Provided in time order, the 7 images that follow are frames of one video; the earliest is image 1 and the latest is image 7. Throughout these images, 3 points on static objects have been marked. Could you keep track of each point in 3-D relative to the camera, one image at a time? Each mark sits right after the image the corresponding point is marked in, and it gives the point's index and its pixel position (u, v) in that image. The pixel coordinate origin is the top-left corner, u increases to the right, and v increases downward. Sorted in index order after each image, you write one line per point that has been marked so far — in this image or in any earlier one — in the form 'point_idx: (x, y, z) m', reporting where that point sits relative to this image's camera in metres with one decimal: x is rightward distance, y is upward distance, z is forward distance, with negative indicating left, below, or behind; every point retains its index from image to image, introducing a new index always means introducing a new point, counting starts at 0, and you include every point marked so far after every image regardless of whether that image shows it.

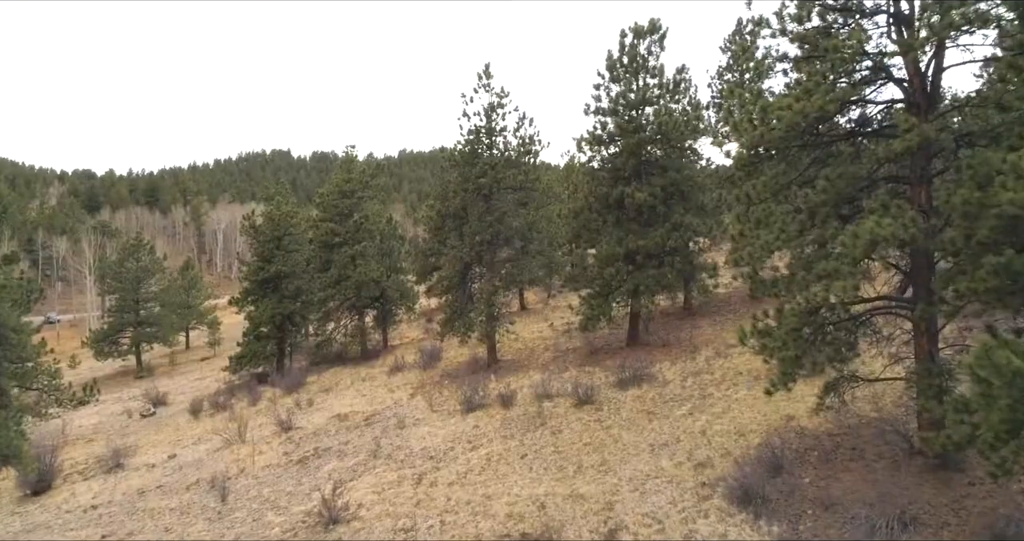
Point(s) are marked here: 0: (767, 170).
0: (+2.5, +1.0, +9.1) m
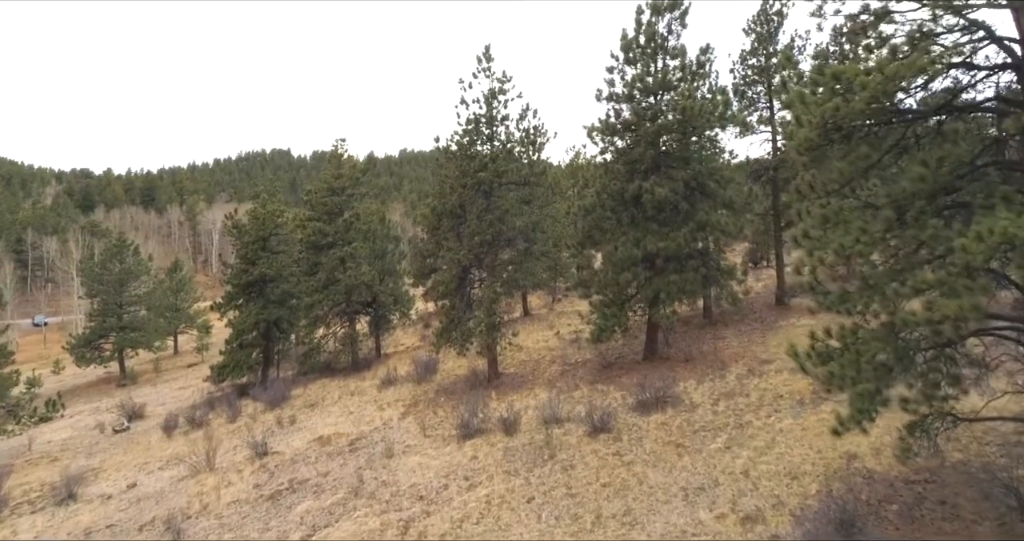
0: (+2.6, +0.9, +7.2) m
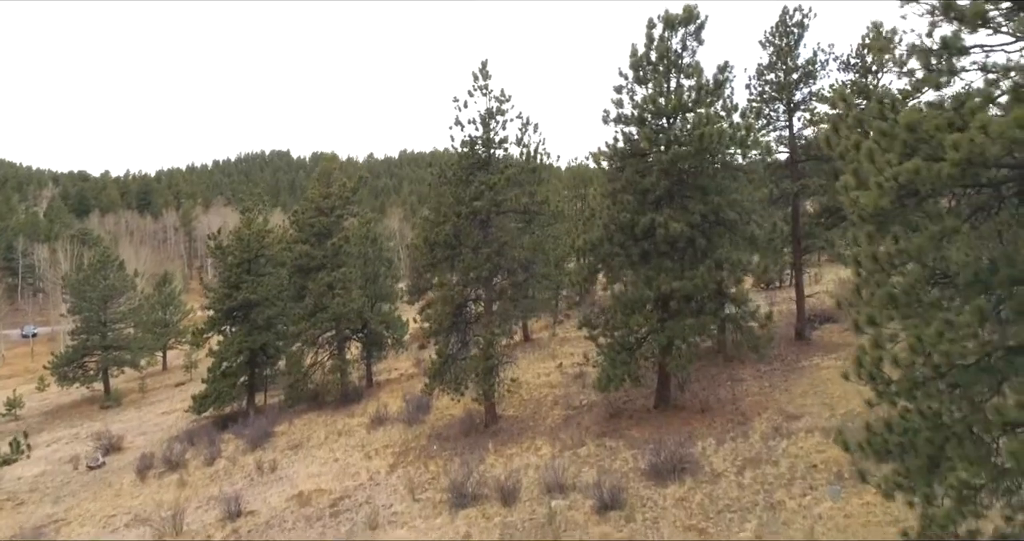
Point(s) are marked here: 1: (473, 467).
0: (+2.6, +0.3, +5.9) m
1: (-0.5, -2.7, +12.7) m
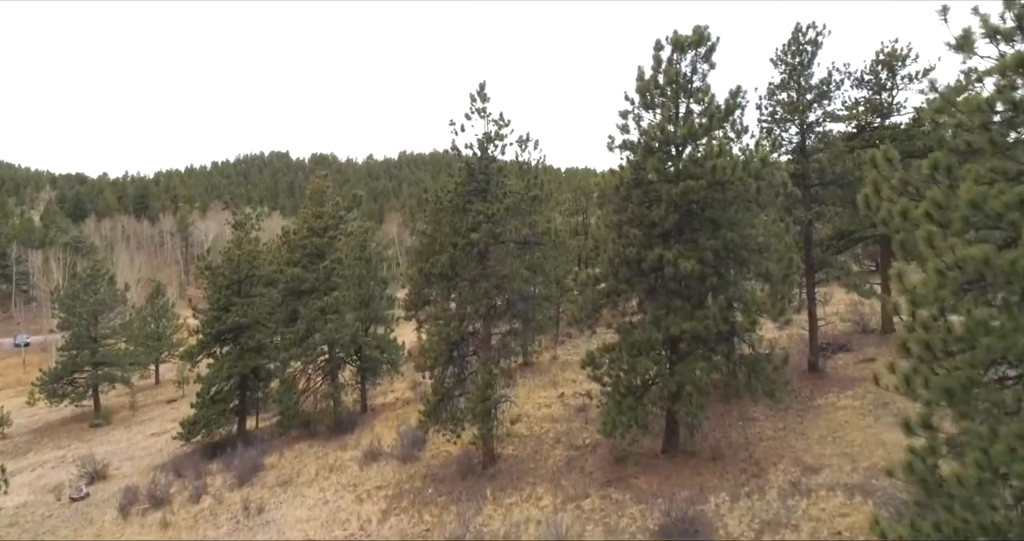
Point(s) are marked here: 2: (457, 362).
0: (+2.5, -0.2, +5.1) m
1: (-0.6, -3.2, +11.9) m
2: (-0.9, -1.5, +14.8) m
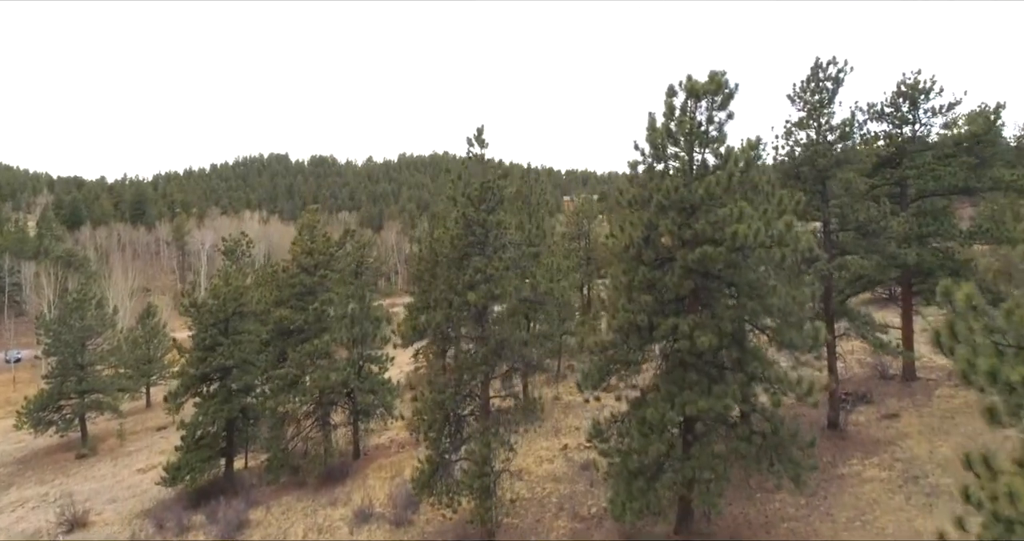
0: (+2.5, -1.1, +4.1) m
1: (-0.6, -4.1, +10.8) m
2: (-0.9, -2.3, +13.7) m
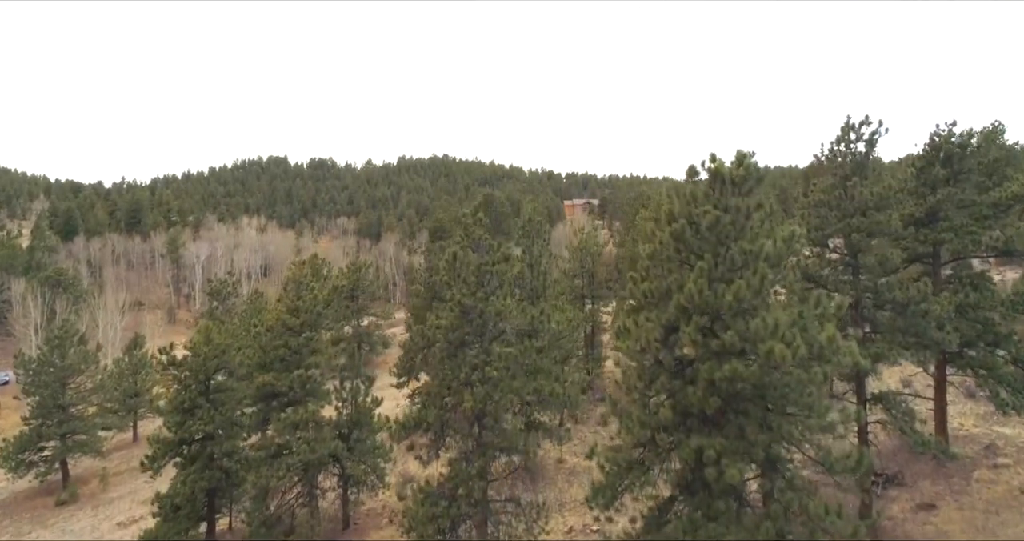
0: (+2.6, -2.3, +2.7) m
1: (-0.5, -5.3, +9.5) m
2: (-0.9, -3.6, +12.4) m
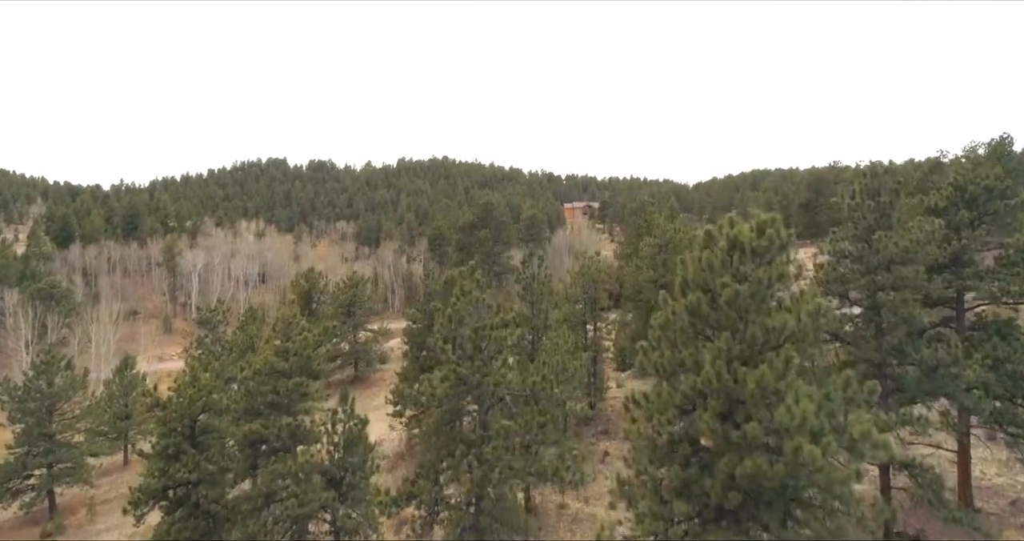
0: (+2.6, -3.1, +1.8) m
1: (-0.6, -6.1, +8.6) m
2: (-0.9, -4.3, +11.5) m
